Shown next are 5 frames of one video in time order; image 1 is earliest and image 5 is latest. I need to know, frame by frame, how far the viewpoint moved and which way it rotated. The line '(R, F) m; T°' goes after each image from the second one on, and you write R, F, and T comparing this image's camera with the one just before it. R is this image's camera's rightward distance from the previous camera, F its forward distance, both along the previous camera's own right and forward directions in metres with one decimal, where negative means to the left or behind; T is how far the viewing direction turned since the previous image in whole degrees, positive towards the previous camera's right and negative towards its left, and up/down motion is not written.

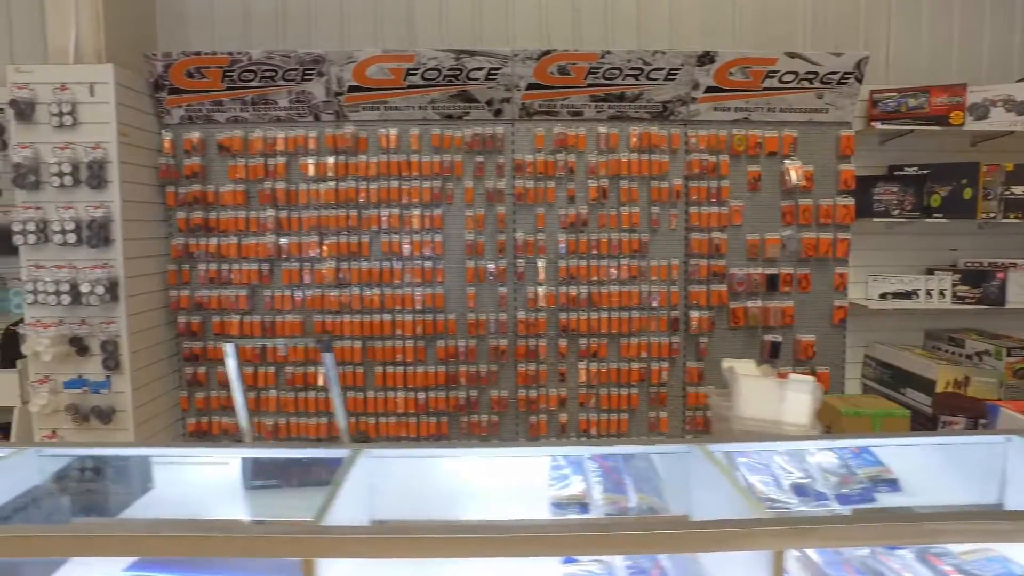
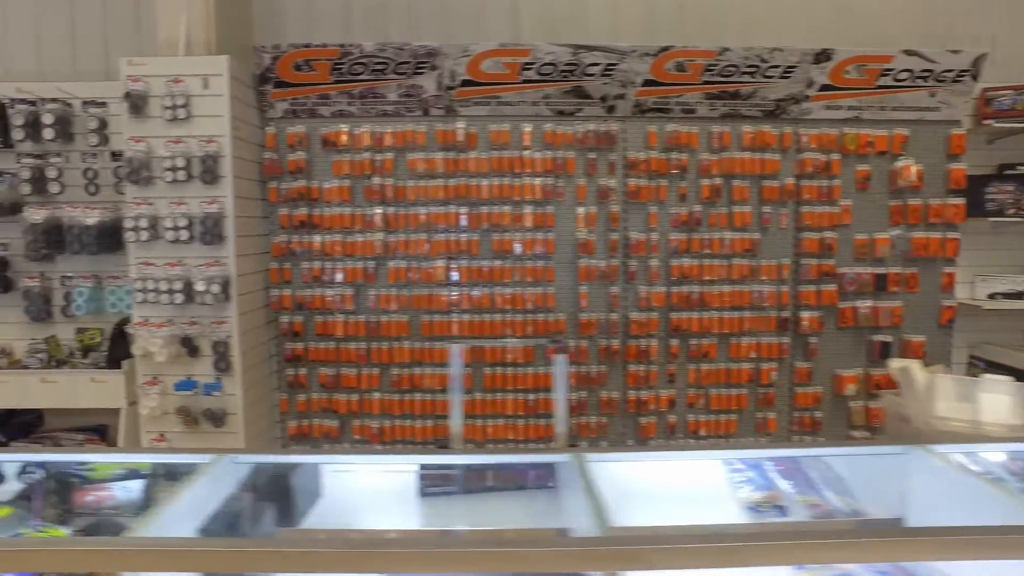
(-0.7, +0.1) m; +1°
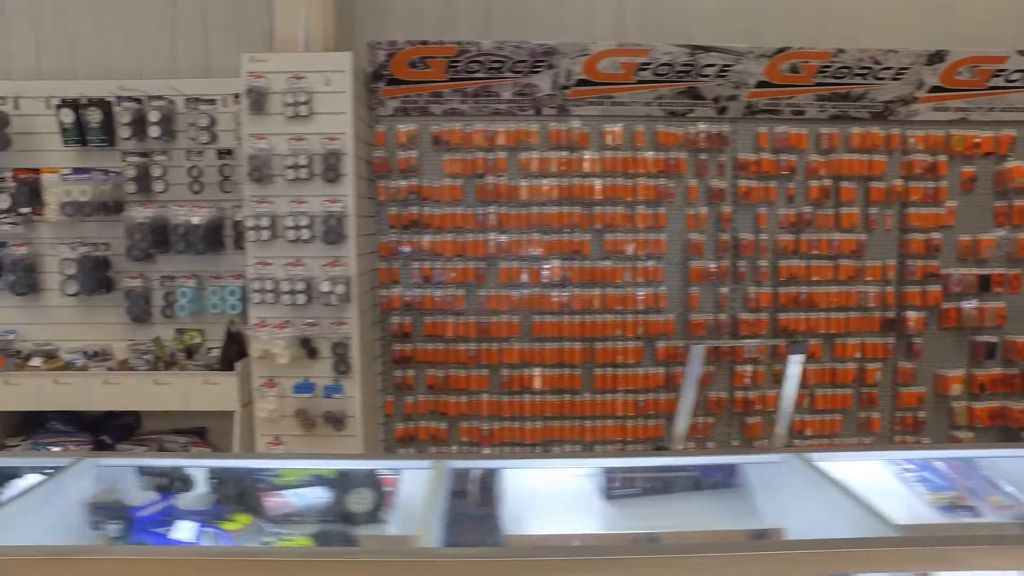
(-0.6, 0.0) m; +1°
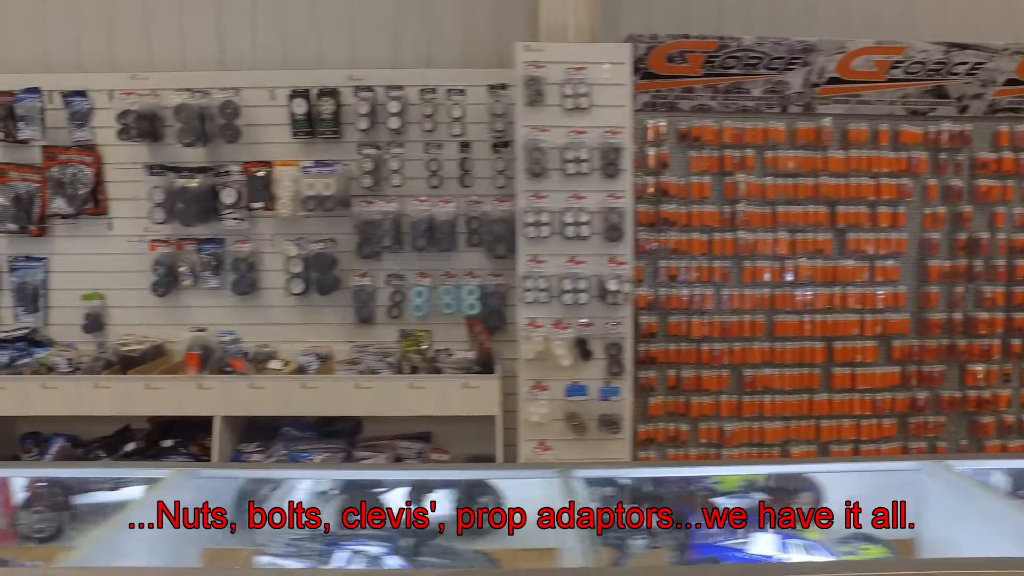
(-1.4, +0.1) m; +2°
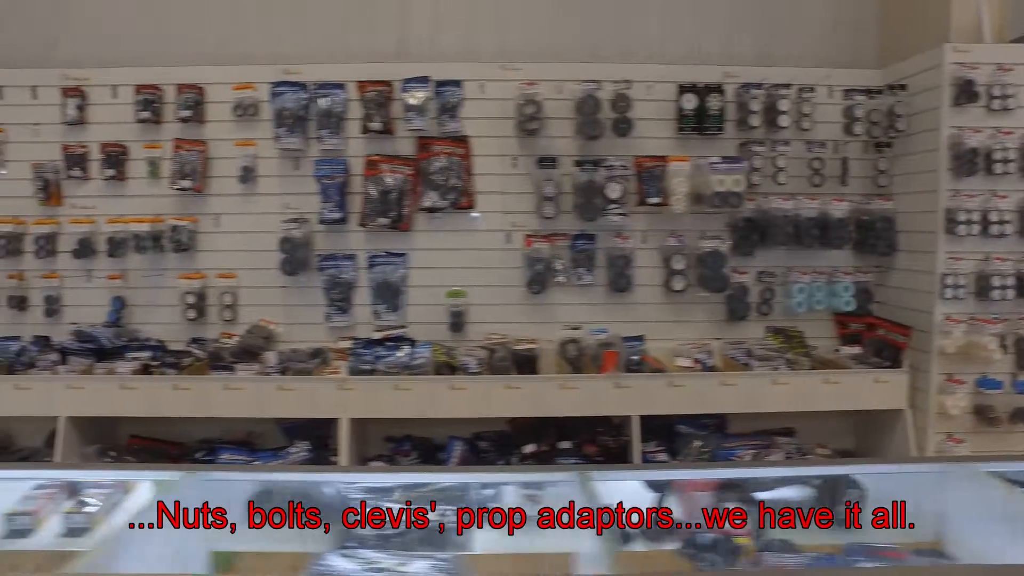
(-2.1, +0.1) m; +3°
